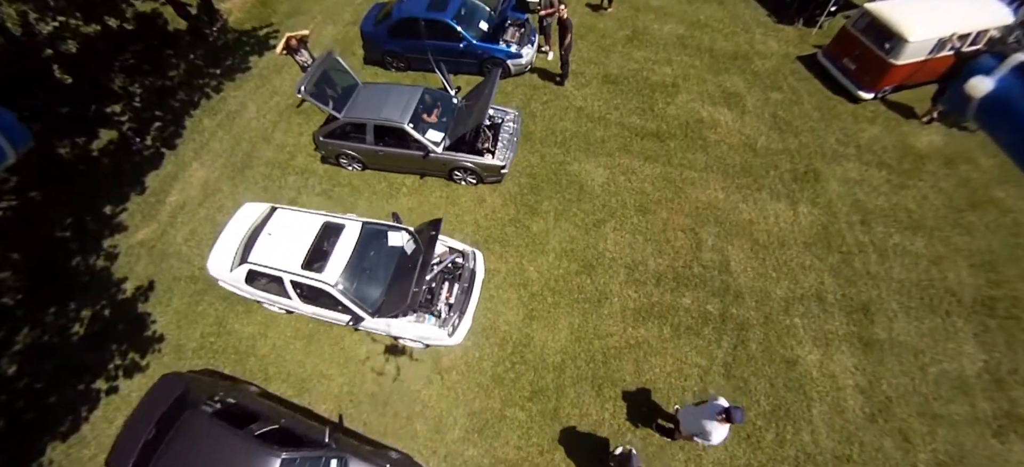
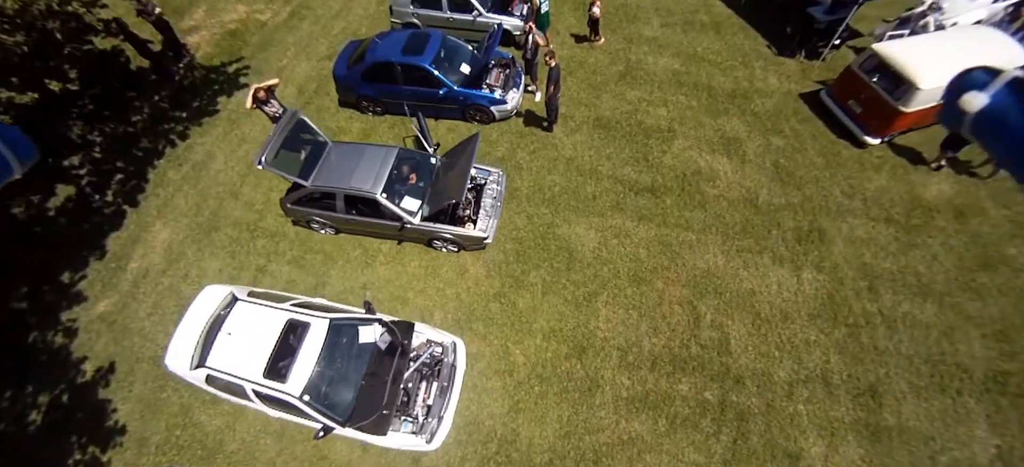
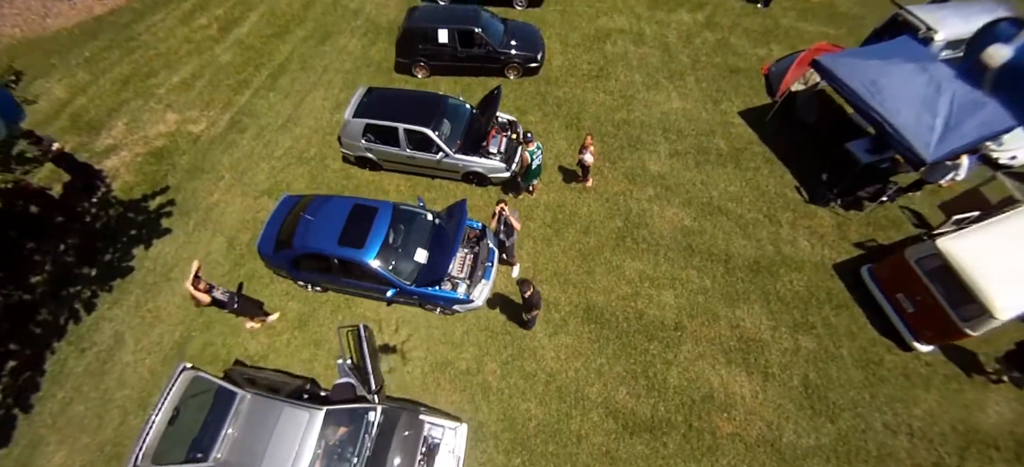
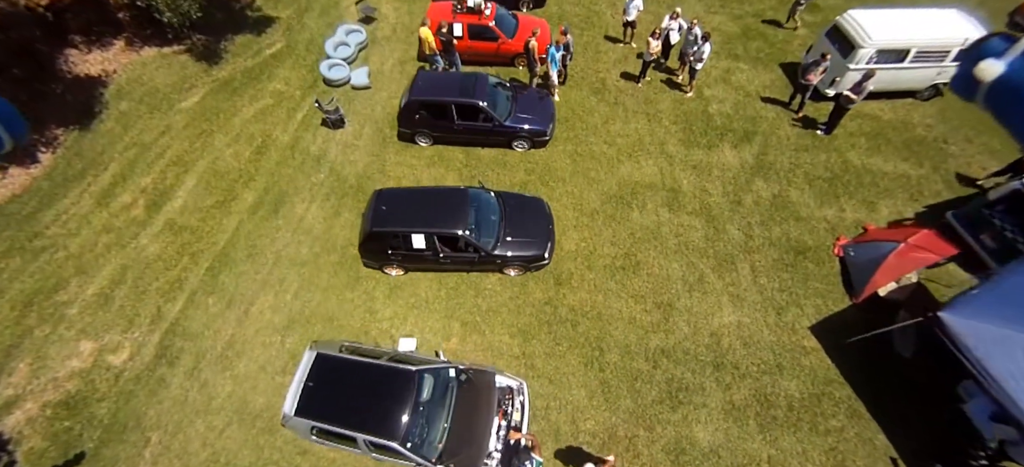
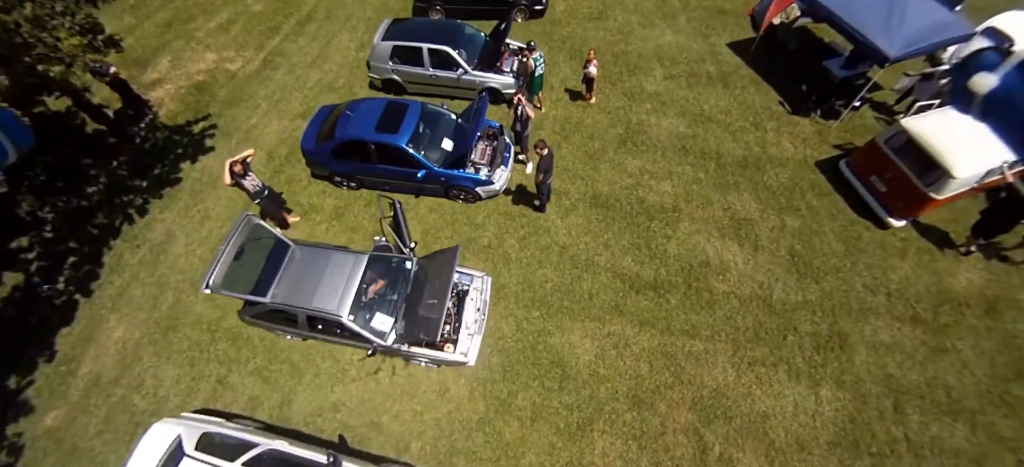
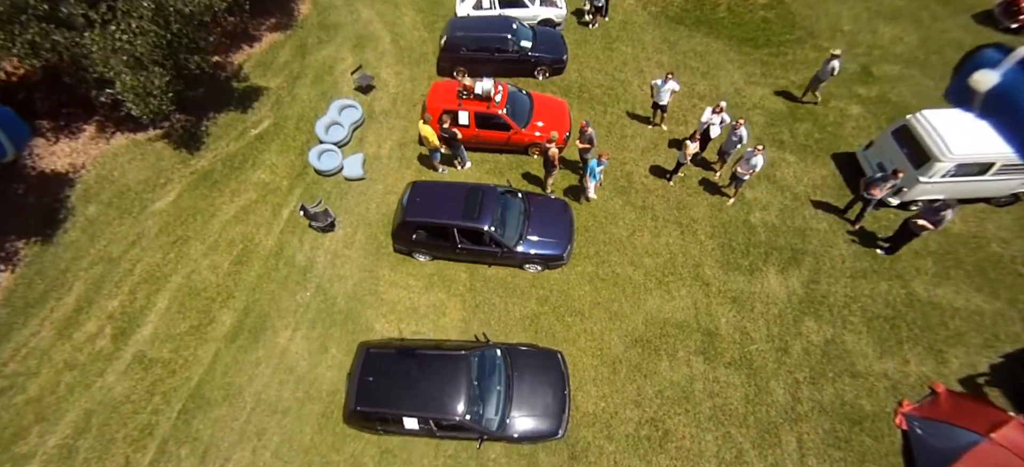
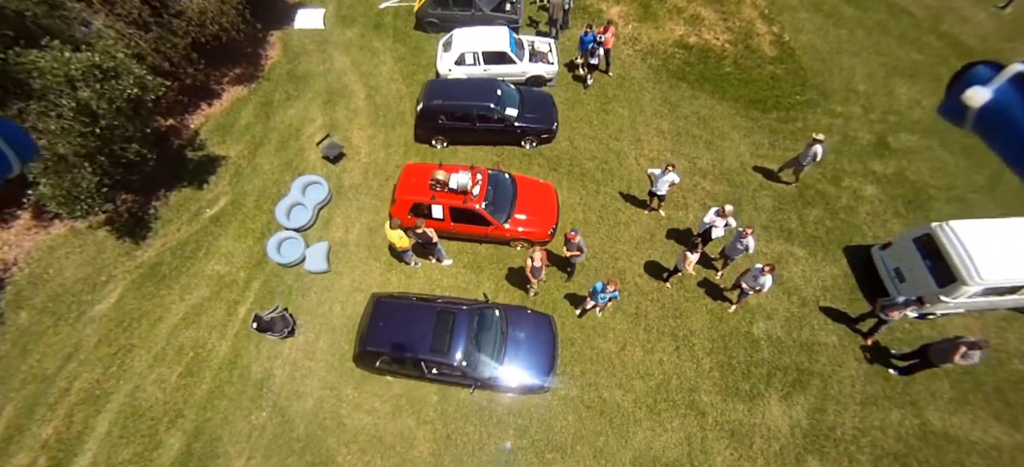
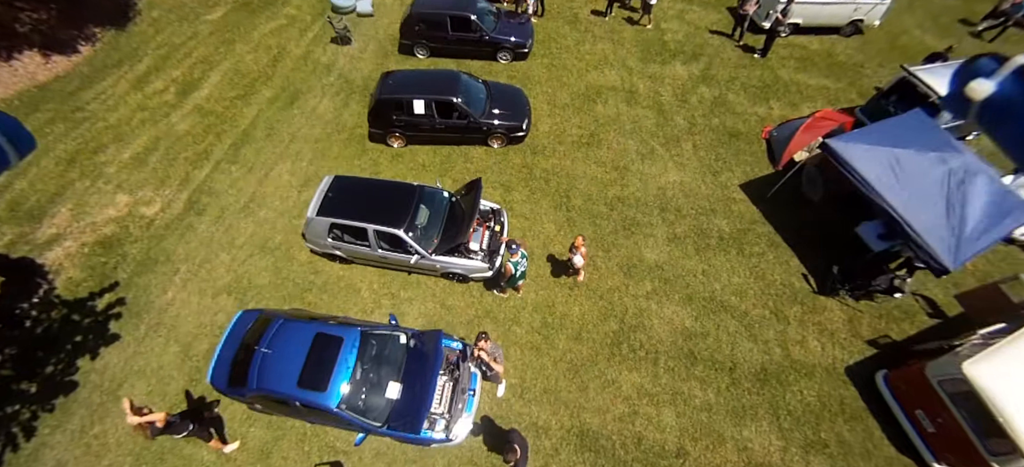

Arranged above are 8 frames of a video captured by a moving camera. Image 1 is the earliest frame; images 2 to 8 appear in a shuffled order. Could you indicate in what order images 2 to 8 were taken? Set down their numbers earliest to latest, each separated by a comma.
2, 5, 3, 8, 4, 6, 7
